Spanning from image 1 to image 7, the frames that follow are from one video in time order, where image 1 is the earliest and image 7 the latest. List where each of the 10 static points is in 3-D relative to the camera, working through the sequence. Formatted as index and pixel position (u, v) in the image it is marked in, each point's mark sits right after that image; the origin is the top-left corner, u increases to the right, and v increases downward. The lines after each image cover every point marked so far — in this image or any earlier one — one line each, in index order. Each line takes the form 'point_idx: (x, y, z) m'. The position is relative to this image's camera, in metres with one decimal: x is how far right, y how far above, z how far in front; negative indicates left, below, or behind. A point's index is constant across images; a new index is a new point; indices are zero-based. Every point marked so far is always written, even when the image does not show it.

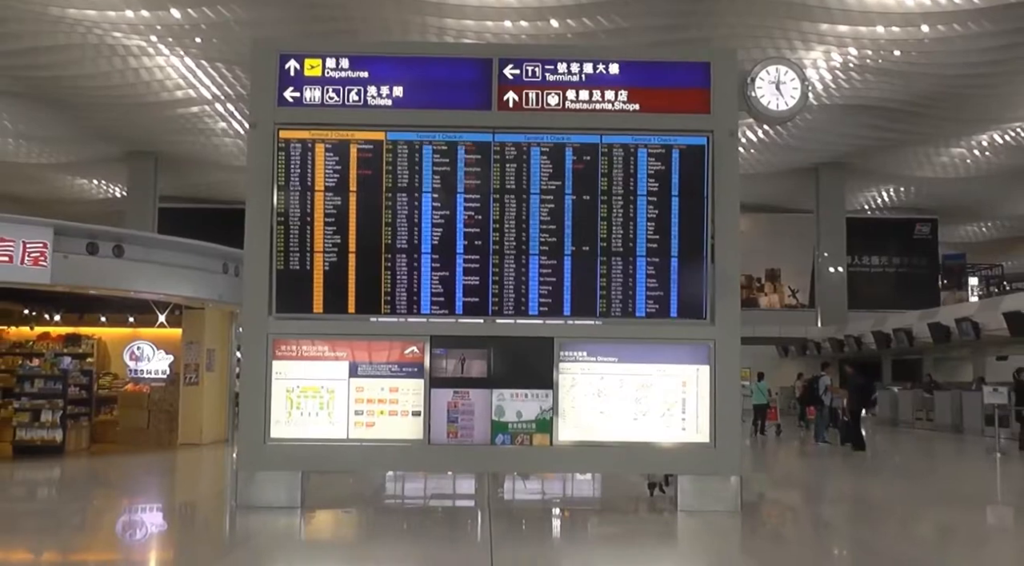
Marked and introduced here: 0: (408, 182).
0: (-0.8, +0.8, +6.9) m
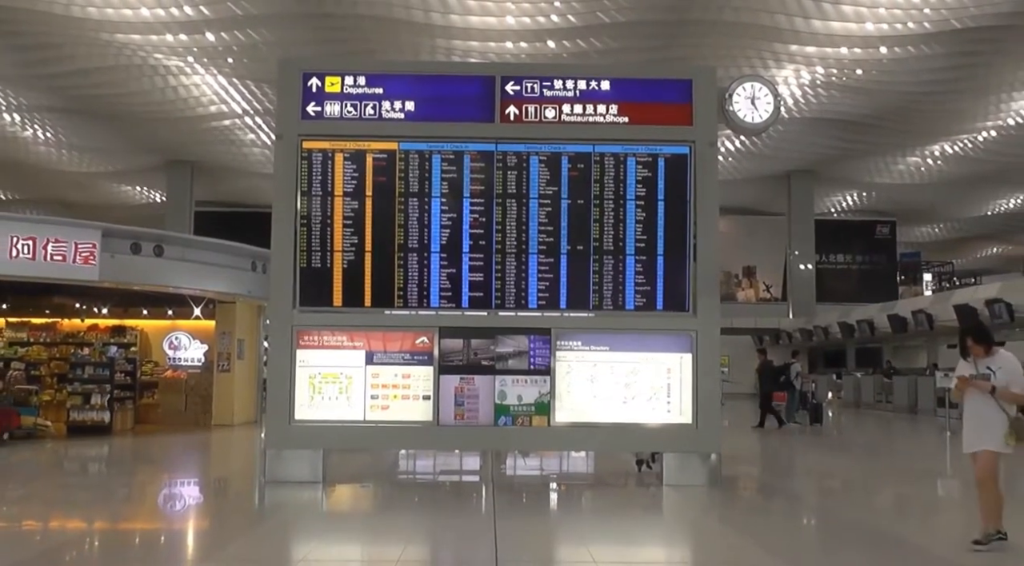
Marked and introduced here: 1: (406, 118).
0: (-0.8, +0.9, +7.7) m
1: (-1.0, +1.5, +7.8) m
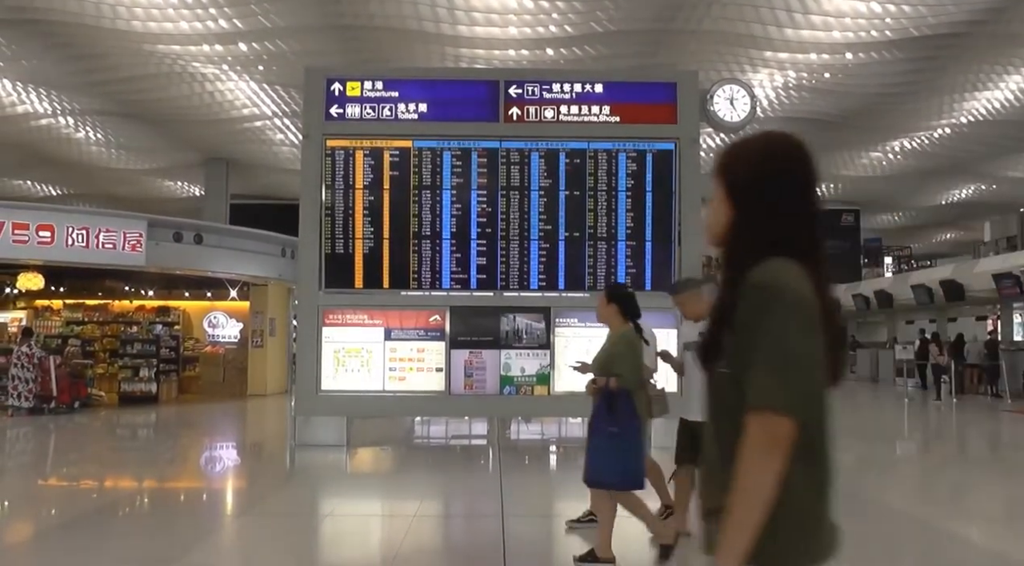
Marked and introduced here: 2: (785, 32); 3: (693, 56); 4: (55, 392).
0: (-0.8, +1.0, +8.5) m
1: (-0.9, +1.7, +8.6) m
2: (+4.2, +3.8, +12.8) m
3: (+3.0, +3.7, +13.5) m
4: (-7.2, -1.7, +13.5) m
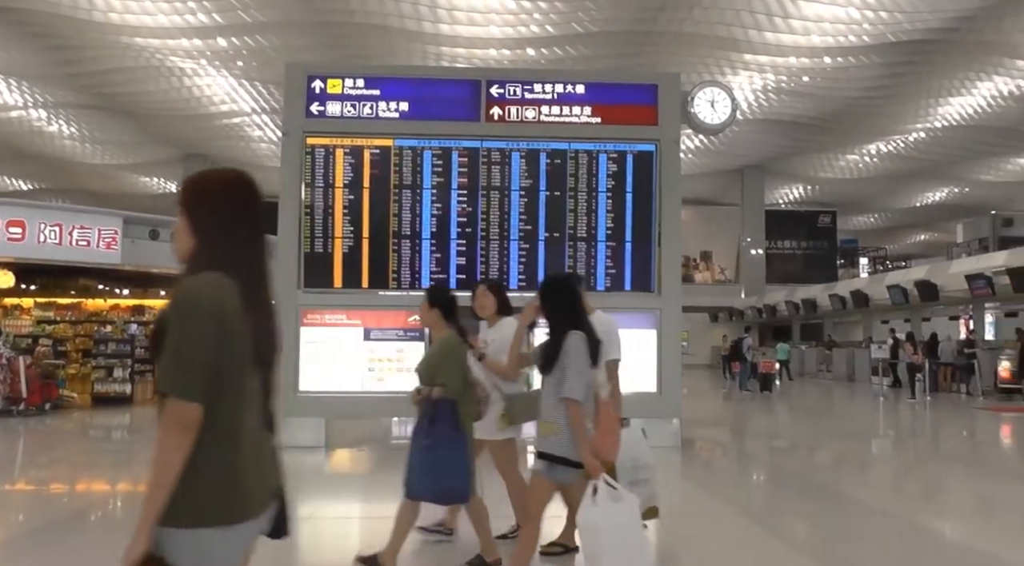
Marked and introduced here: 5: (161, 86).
0: (-1.0, +1.0, +8.5) m
1: (-1.1, +1.7, +8.6) m
2: (+3.9, +3.8, +13.0) m
3: (+2.6, +3.7, +13.7) m
4: (-7.6, -1.7, +13.2) m
5: (-6.3, +3.5, +14.9) m
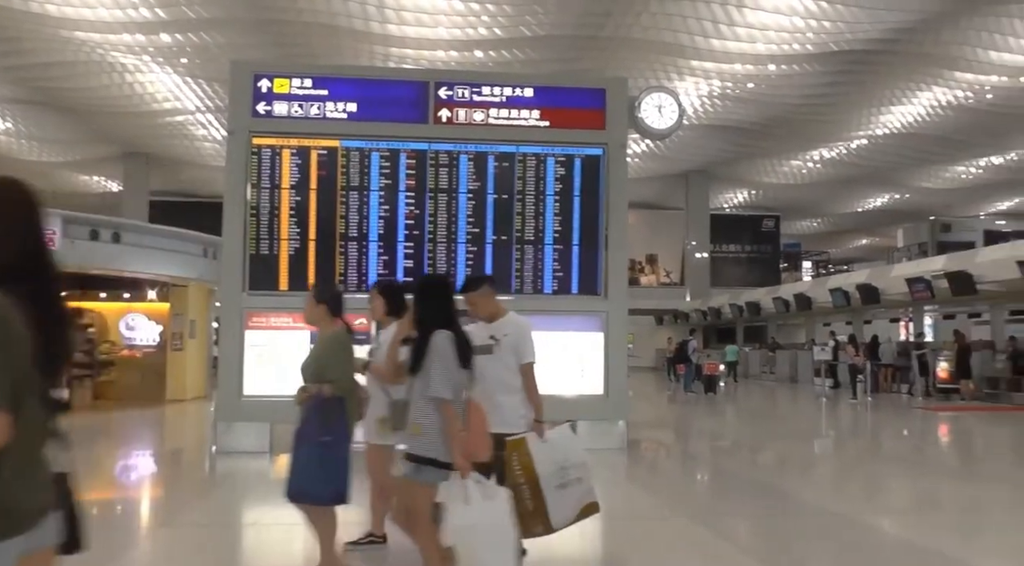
0: (-1.5, +1.0, +8.4) m
1: (-1.6, +1.6, +8.5) m
2: (+3.2, +3.8, +13.1) m
3: (+1.9, +3.7, +13.7) m
4: (-8.3, -1.7, +12.8) m
5: (-7.1, +3.5, +14.5) m
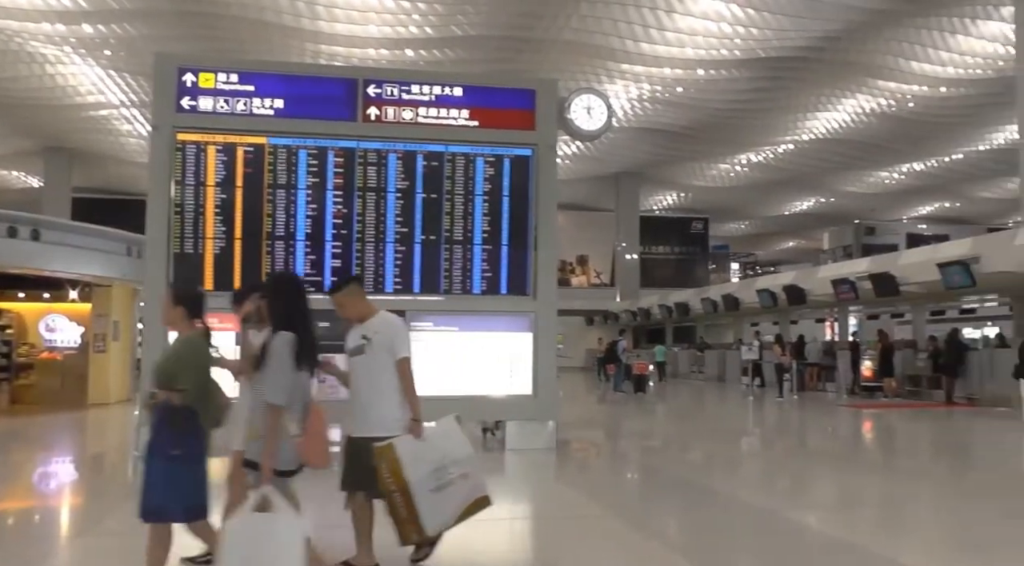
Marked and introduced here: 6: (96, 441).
0: (-2.2, +1.0, +8.3) m
1: (-2.3, +1.6, +8.3) m
2: (+2.2, +3.8, +13.2) m
3: (+0.9, +3.7, +13.7) m
4: (-9.2, -1.7, +12.4) m
5: (-8.1, +3.5, +14.1) m
6: (-4.7, -1.7, +9.6) m
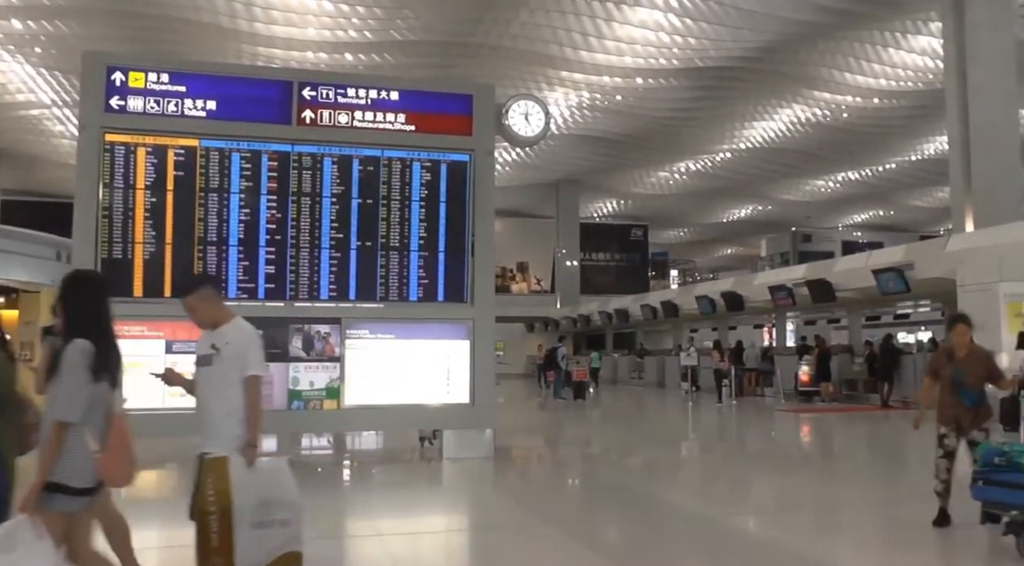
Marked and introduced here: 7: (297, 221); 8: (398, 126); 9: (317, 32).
0: (-2.8, +0.9, +8.1) m
1: (-2.9, +1.6, +8.1) m
2: (+1.4, +3.7, +13.2) m
3: (0.0, +3.6, +13.7) m
4: (-10.0, -1.7, +11.8) m
5: (-8.9, +3.5, +13.6) m
6: (-5.3, -1.8, +9.3) m
7: (-2.1, +0.6, +8.2) m
8: (-1.1, +1.6, +8.5) m
9: (-2.6, +3.8, +12.2) m
